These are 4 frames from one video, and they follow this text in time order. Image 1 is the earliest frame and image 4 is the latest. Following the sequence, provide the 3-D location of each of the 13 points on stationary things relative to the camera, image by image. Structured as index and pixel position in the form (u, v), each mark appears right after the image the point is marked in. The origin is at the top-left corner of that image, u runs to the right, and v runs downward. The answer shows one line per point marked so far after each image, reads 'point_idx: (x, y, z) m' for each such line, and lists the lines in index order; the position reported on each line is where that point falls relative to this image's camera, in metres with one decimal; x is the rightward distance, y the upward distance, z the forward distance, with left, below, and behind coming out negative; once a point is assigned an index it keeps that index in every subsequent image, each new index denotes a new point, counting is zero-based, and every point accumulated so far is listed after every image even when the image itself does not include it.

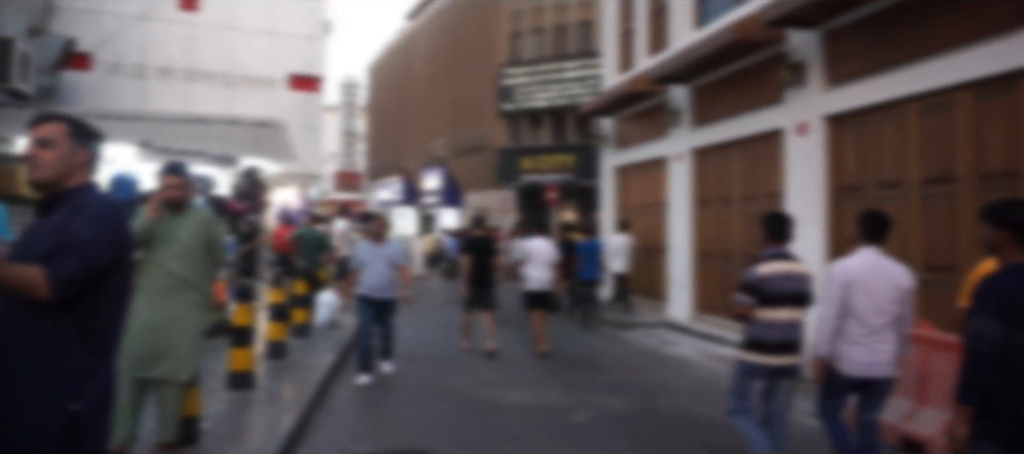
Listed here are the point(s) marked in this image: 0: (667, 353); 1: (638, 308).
0: (+2.1, -1.7, +13.9) m
1: (+2.5, -1.6, +19.4) m
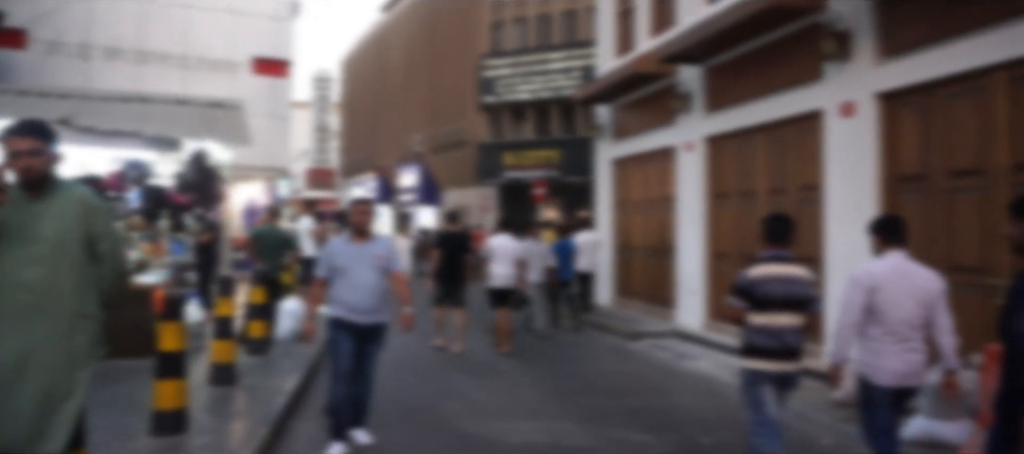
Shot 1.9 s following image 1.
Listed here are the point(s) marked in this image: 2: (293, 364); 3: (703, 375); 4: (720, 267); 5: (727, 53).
0: (+2.1, -1.7, +12.1) m
1: (+2.2, -1.5, +17.5) m
2: (-2.2, -1.4, +10.2) m
3: (+2.2, -1.7, +11.6) m
4: (+3.0, -0.6, +14.4) m
5: (+3.0, +2.4, +13.9) m
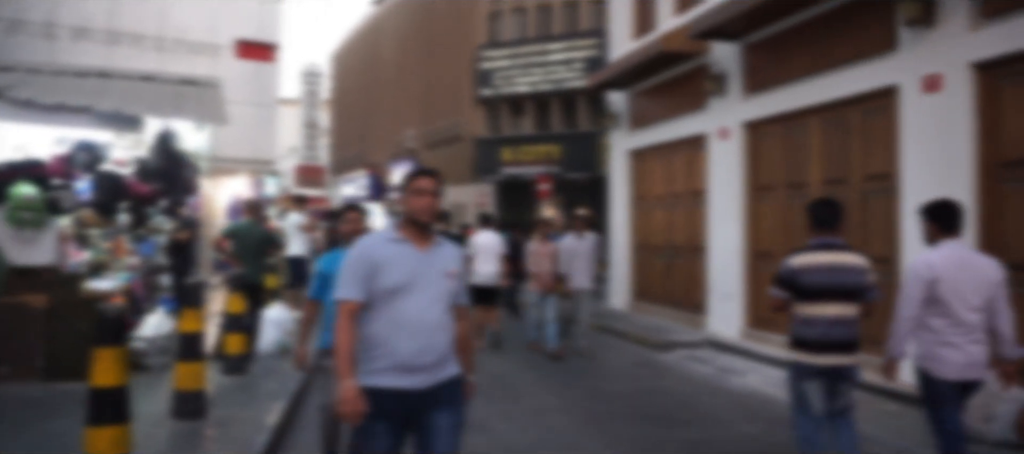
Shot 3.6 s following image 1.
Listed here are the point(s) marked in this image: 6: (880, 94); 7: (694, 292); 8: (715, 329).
0: (+2.3, -1.7, +10.5) m
1: (+2.4, -1.5, +15.9) m
2: (-2.0, -1.4, +8.5) m
3: (+2.4, -1.7, +10.0) m
4: (+3.2, -0.5, +12.8) m
5: (+3.2, +2.5, +12.3) m
6: (+3.7, +1.3, +10.1) m
7: (+2.7, -1.0, +14.9) m
8: (+2.8, -1.4, +13.9) m
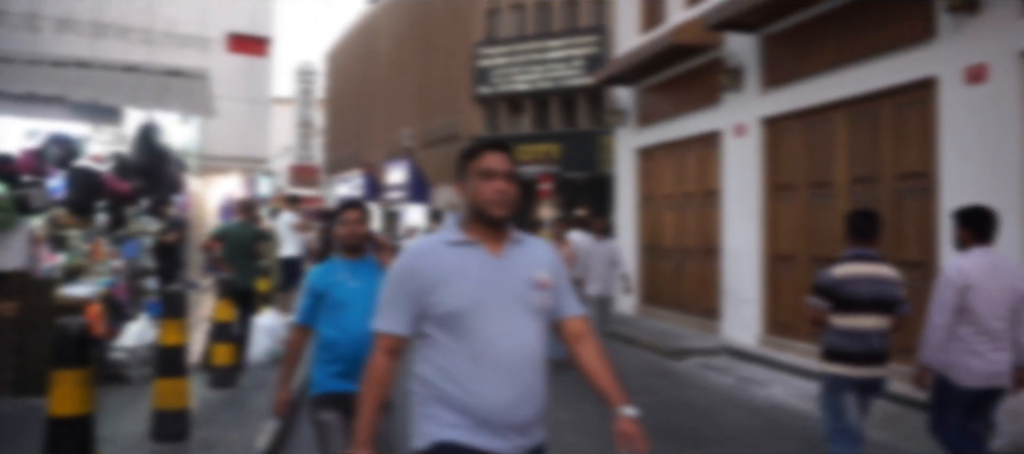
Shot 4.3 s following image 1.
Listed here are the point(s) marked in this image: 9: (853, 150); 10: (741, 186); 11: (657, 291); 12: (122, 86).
0: (+2.4, -1.7, +9.8) m
1: (+2.5, -1.5, +15.2) m
2: (-1.9, -1.4, +7.9) m
3: (+2.5, -1.7, +9.3) m
4: (+3.2, -0.6, +12.1) m
5: (+3.3, +2.4, +11.6) m
6: (+3.8, +1.3, +9.4) m
7: (+2.8, -1.0, +14.2) m
8: (+2.9, -1.4, +13.2) m
9: (+3.6, +0.8, +10.5) m
10: (+3.0, +0.5, +13.0) m
11: (+2.4, -1.0, +16.2) m
12: (-3.2, +1.2, +8.3) m
